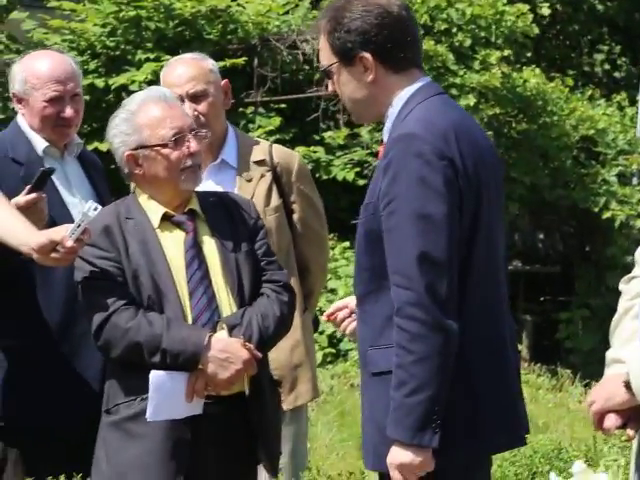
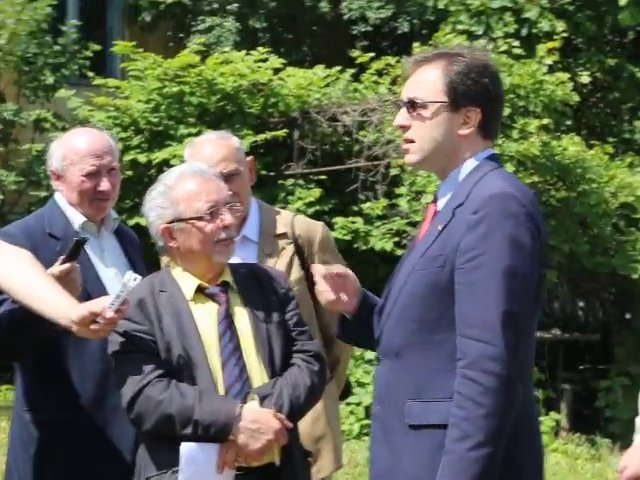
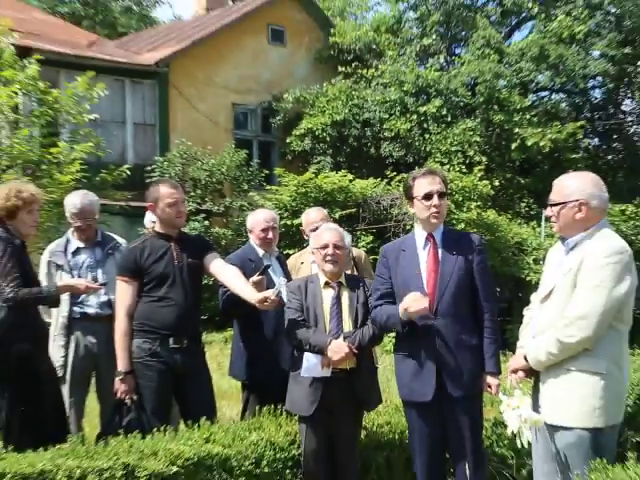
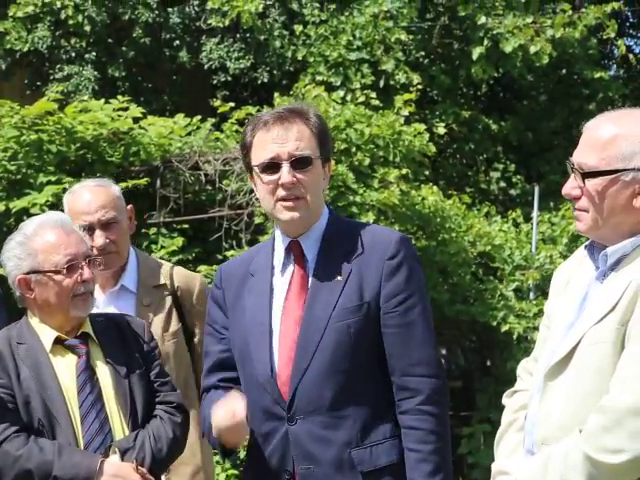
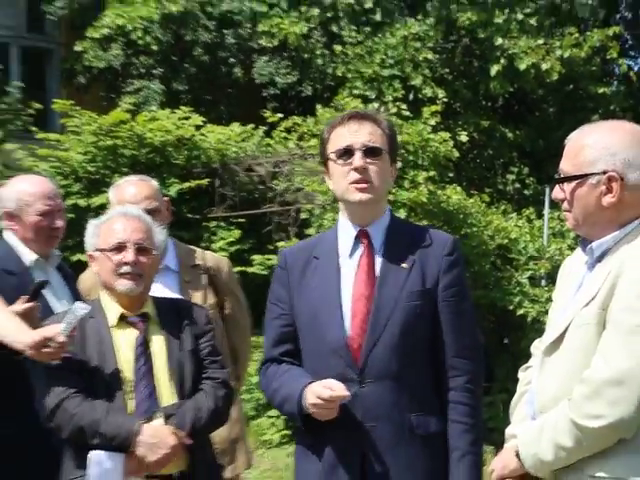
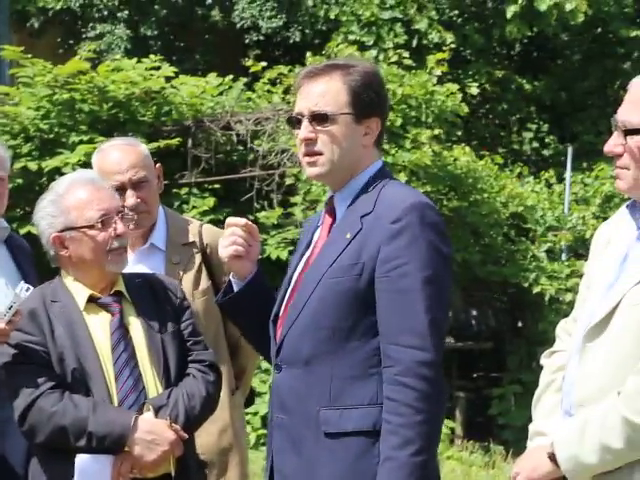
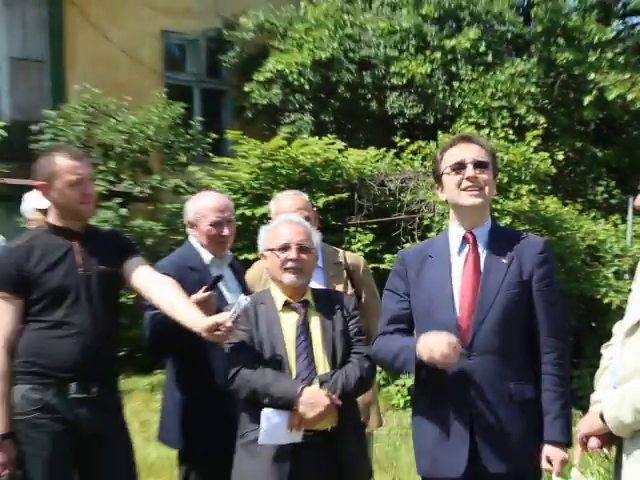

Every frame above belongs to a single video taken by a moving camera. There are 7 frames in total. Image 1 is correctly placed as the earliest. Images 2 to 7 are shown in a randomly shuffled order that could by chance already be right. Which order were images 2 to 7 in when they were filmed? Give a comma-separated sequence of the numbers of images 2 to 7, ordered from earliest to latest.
2, 6, 4, 5, 7, 3
